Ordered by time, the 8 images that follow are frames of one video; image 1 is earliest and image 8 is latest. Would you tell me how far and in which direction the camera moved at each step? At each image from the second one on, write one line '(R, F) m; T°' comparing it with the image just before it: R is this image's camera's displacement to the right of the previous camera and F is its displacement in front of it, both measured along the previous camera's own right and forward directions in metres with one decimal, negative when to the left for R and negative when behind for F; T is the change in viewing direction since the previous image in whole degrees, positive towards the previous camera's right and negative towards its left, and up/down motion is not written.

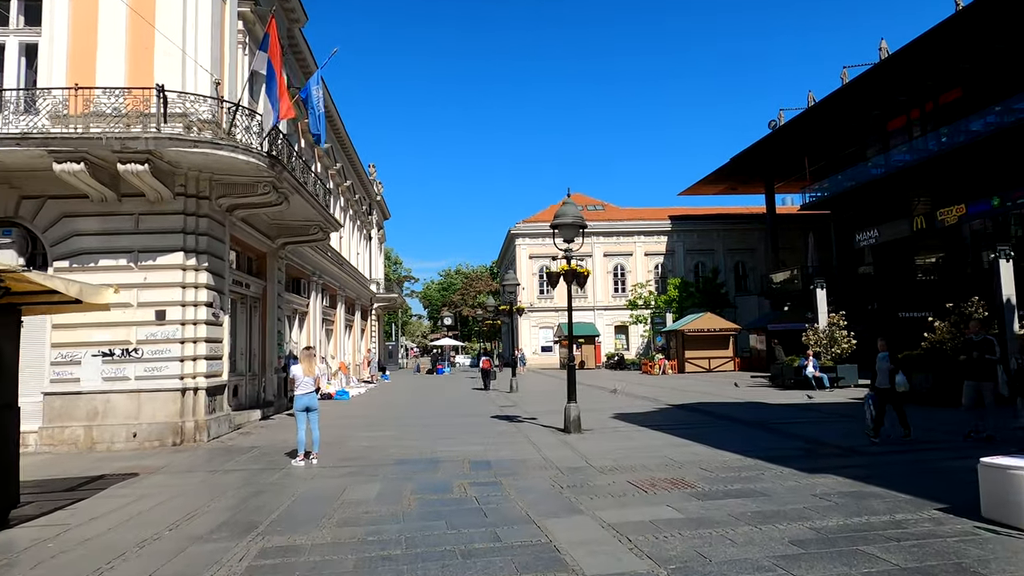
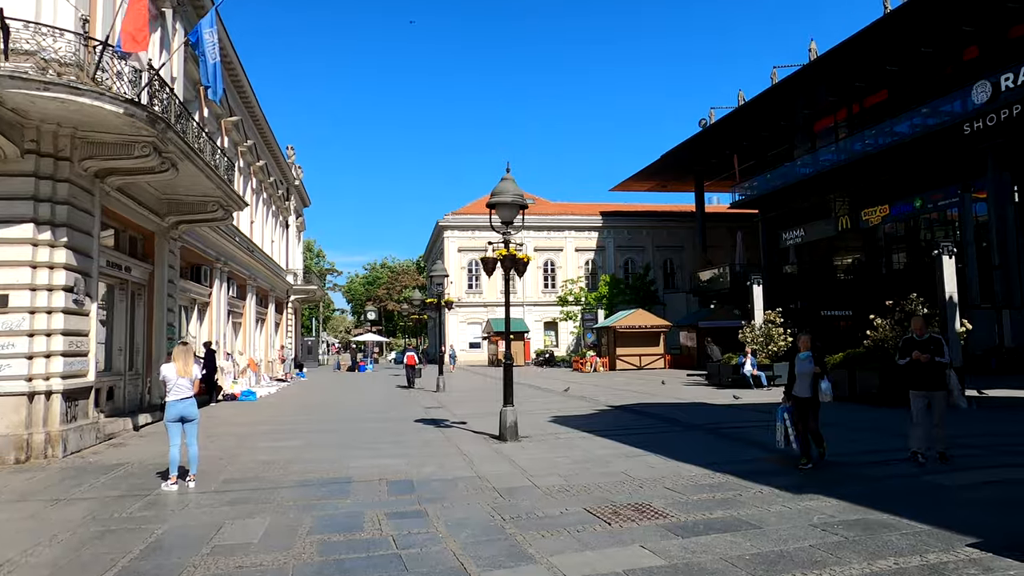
(0.0, +1.4) m; +6°
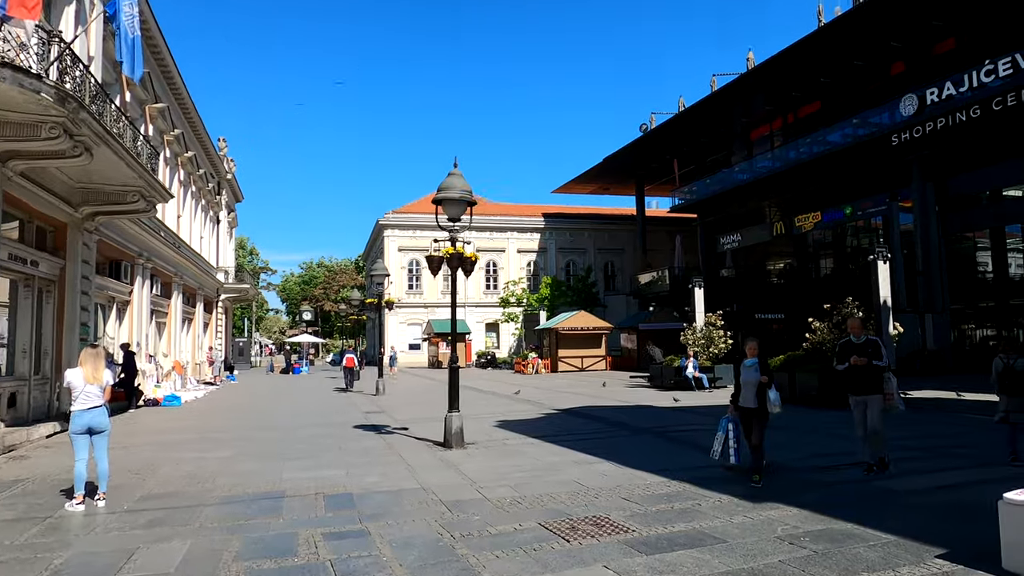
(-0.1, +0.4) m; +5°
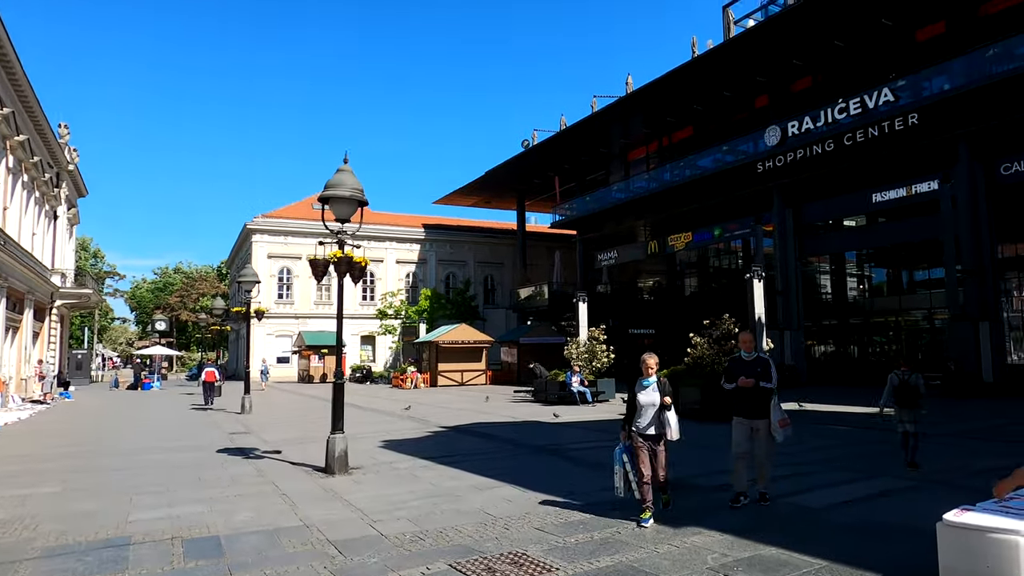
(-0.2, +0.6) m; +11°
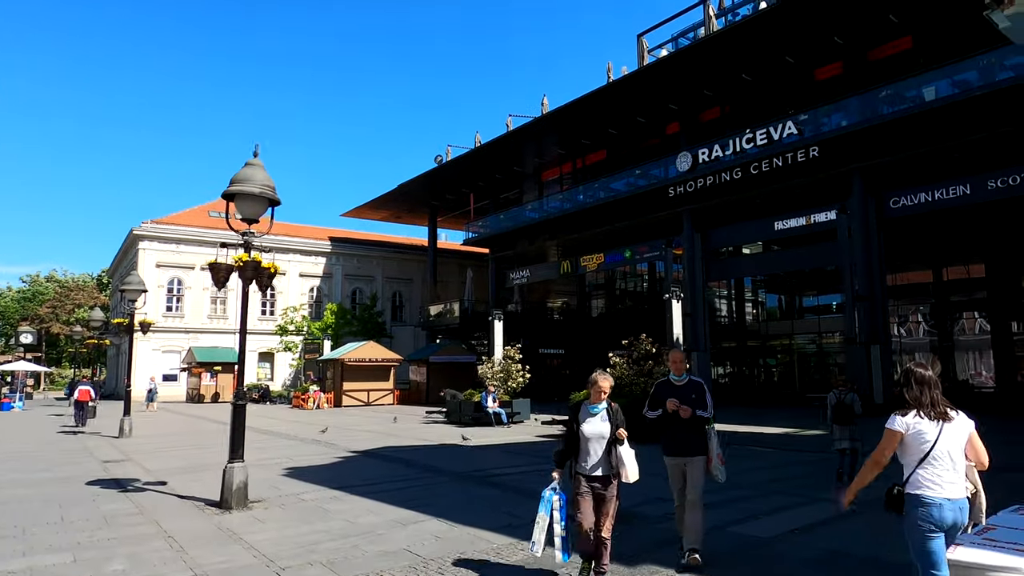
(-0.3, +0.6) m; +8°
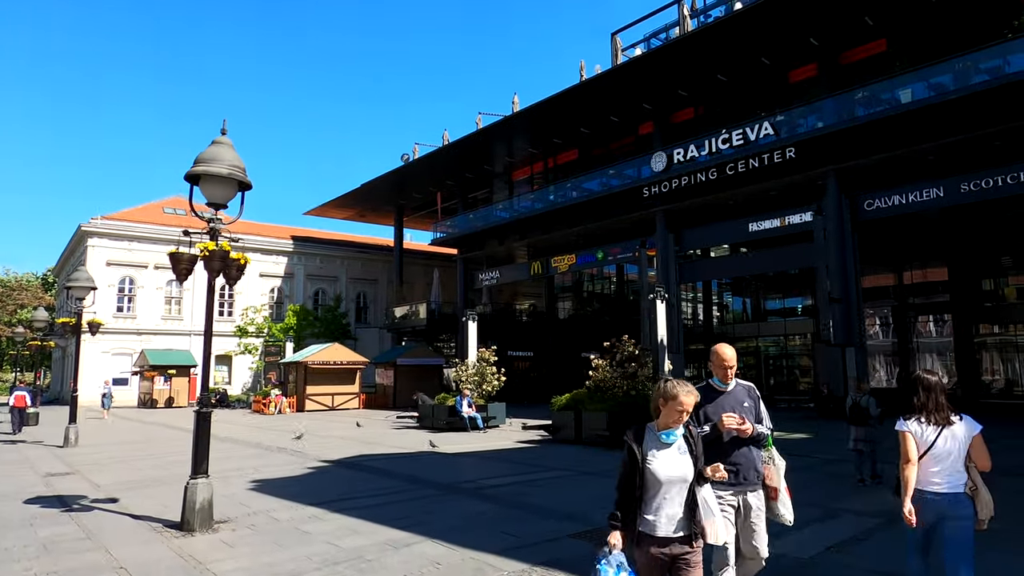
(-0.4, +0.7) m; +3°
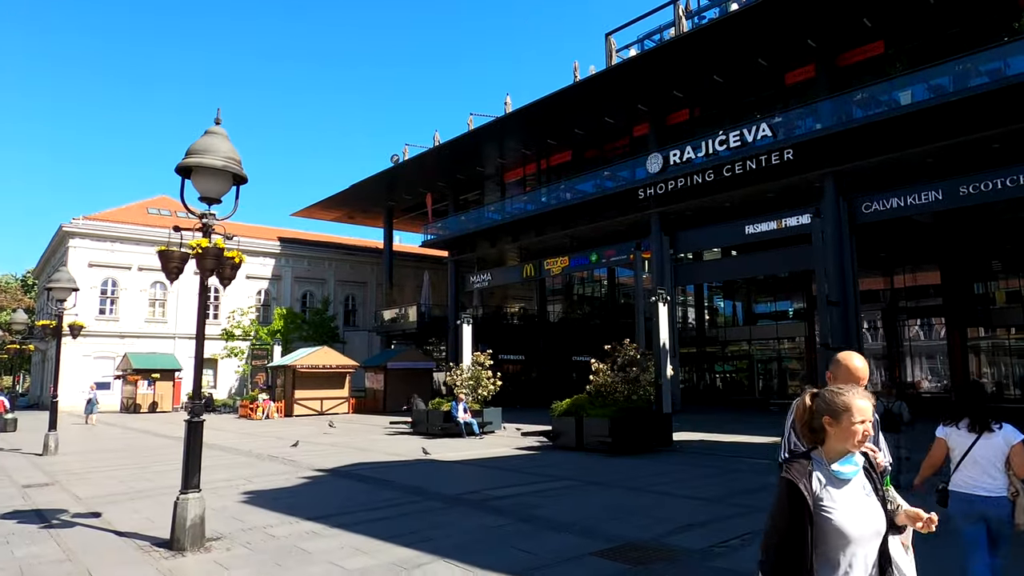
(-0.3, +0.4) m; +1°
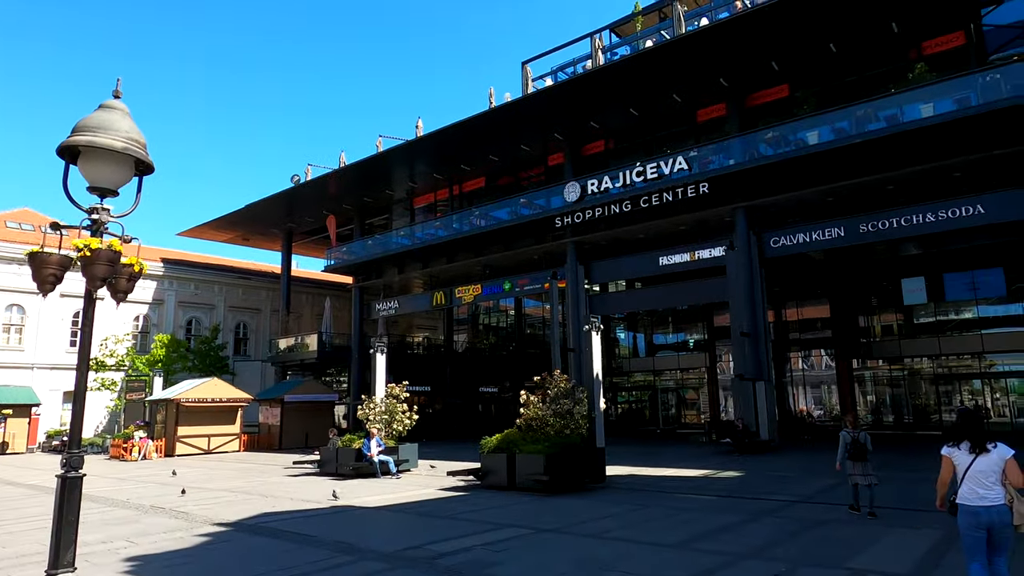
(-0.6, +0.9) m; +9°
